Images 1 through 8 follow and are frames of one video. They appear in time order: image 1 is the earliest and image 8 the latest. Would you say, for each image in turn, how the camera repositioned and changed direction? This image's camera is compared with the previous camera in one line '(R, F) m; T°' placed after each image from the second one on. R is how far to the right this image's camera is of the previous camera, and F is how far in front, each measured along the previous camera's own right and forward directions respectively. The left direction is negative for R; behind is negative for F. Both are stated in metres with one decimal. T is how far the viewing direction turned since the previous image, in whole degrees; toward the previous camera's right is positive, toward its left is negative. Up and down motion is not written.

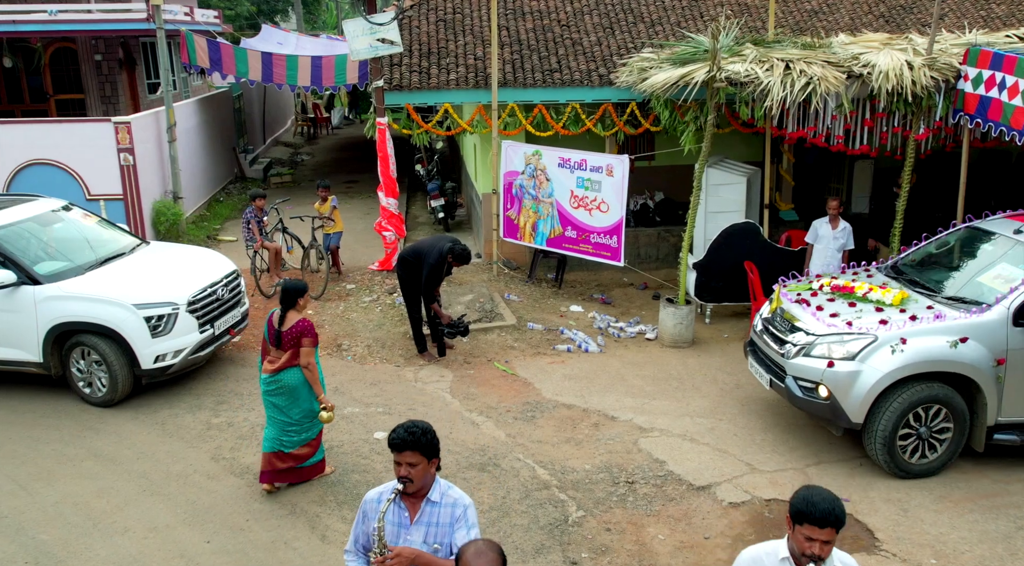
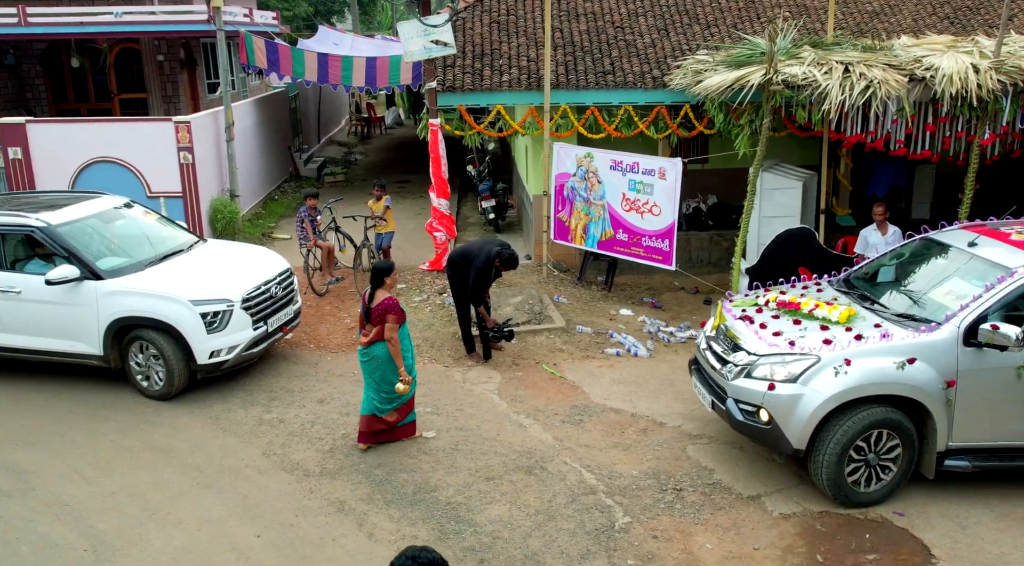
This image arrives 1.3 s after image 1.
(0.0, 0.0) m; -3°
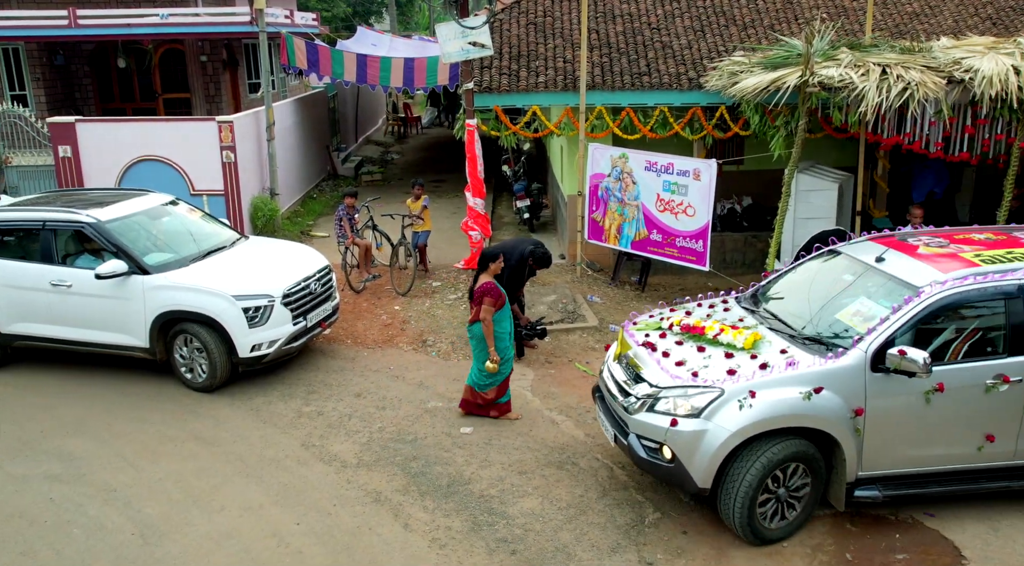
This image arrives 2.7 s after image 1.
(0.0, -0.1) m; -2°
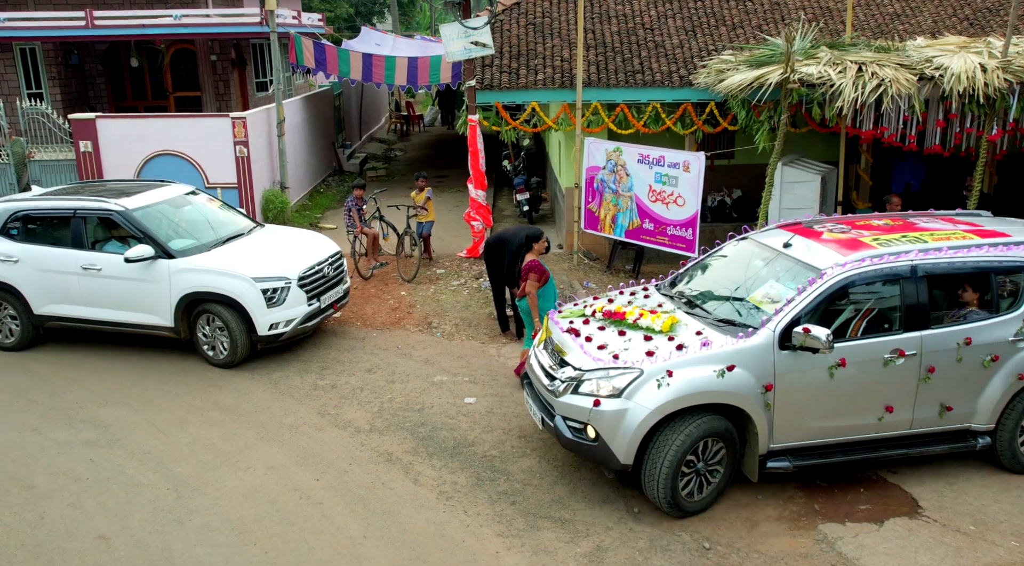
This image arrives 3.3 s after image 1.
(0.0, -0.5) m; 0°
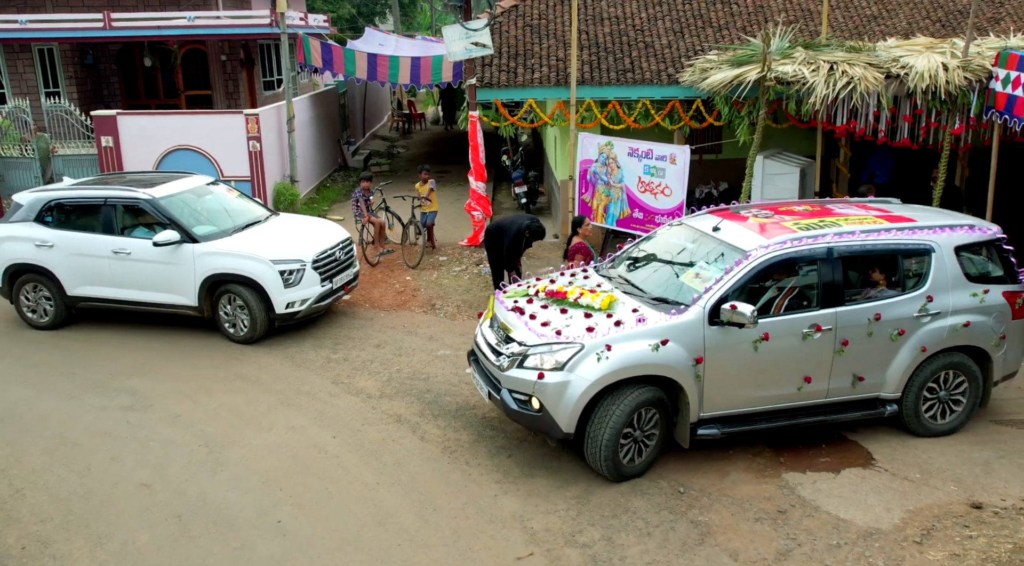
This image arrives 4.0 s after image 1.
(0.0, -0.7) m; 0°
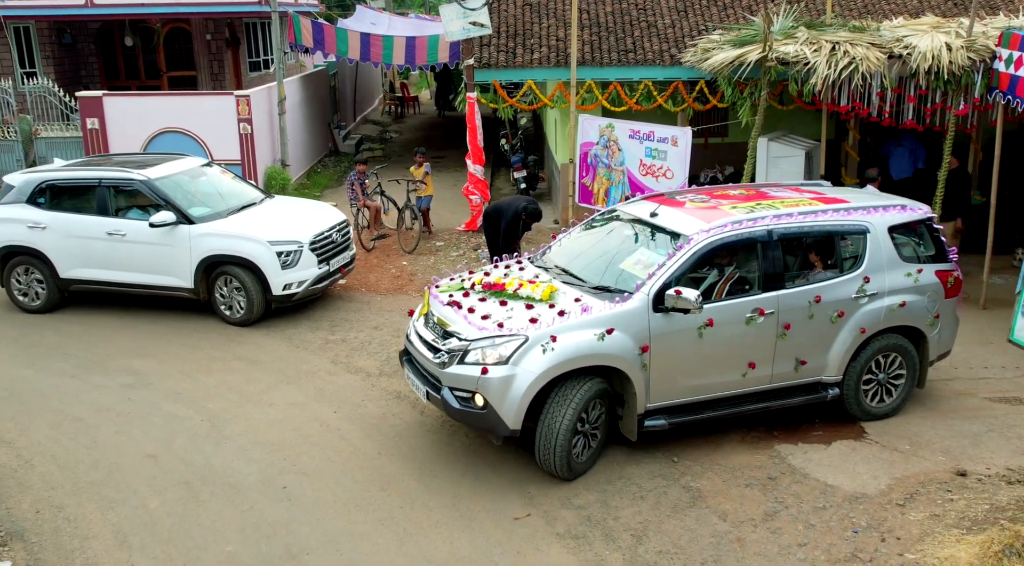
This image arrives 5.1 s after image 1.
(0.0, +0.1) m; 0°
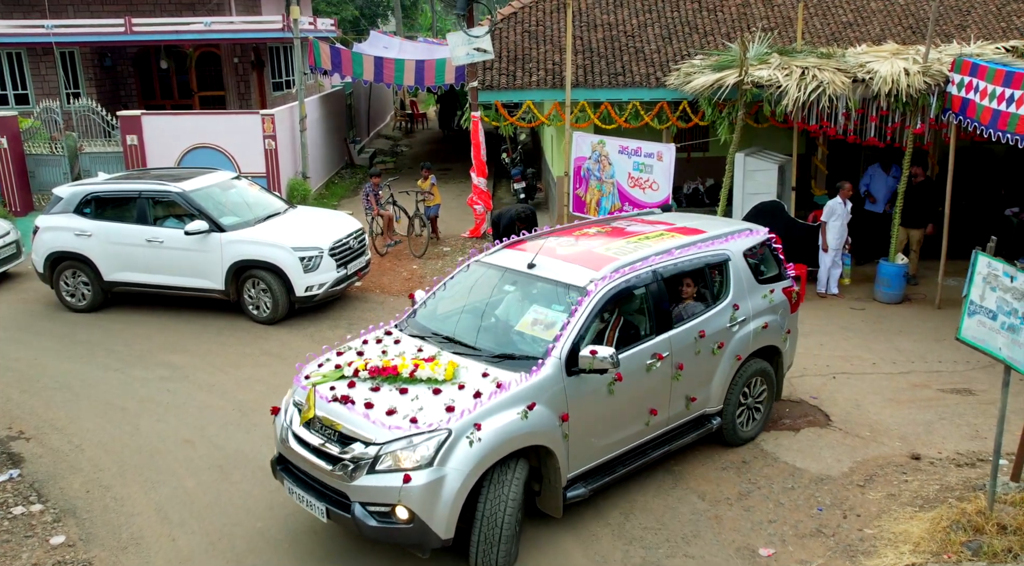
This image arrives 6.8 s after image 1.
(0.0, -0.9) m; 0°
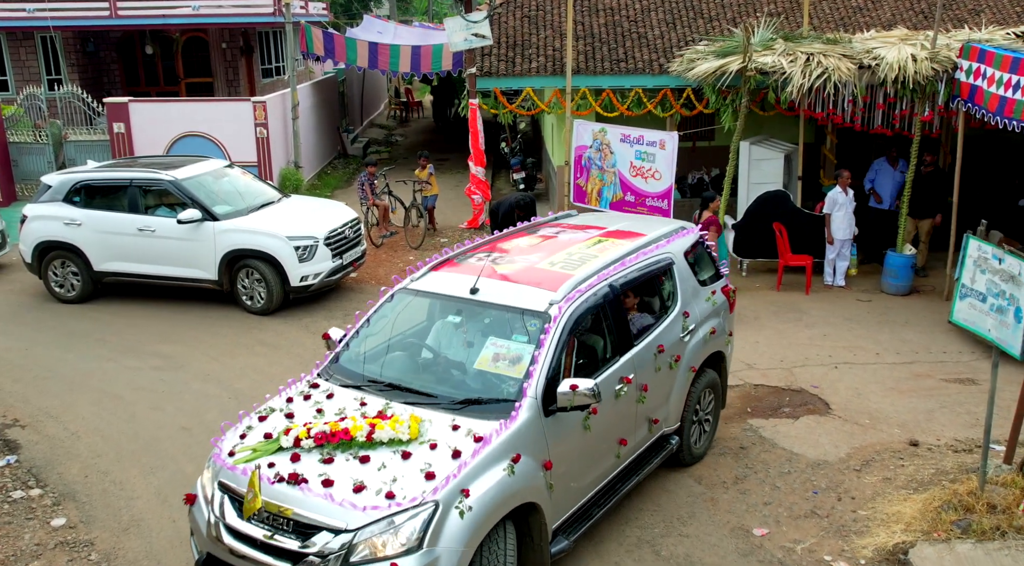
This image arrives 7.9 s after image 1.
(0.0, +0.2) m; 0°
